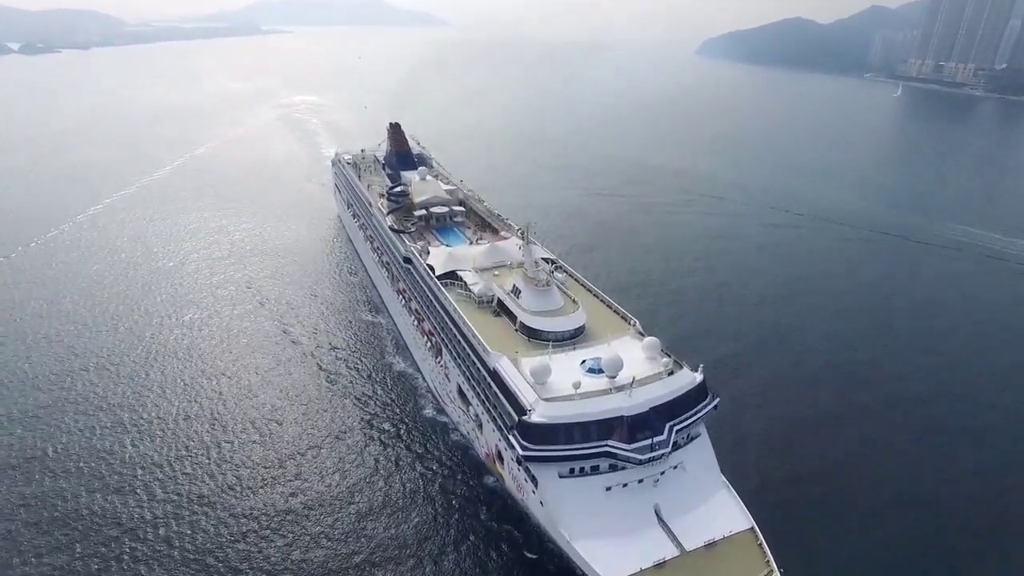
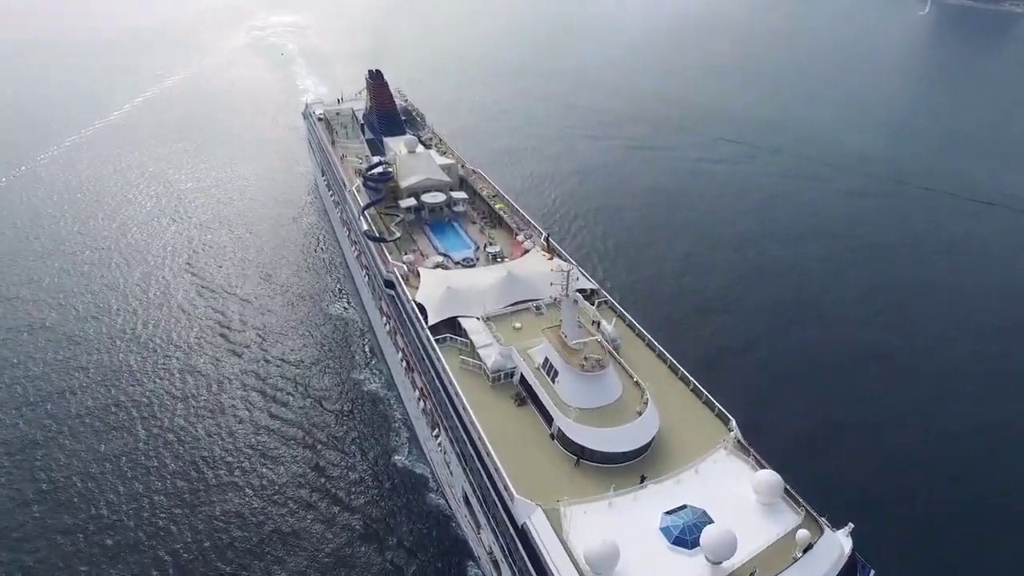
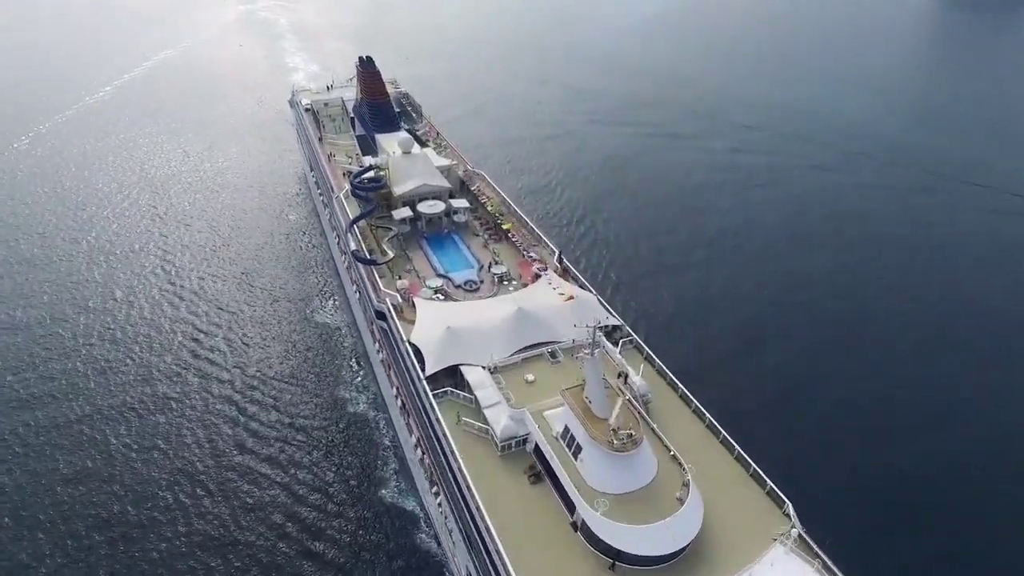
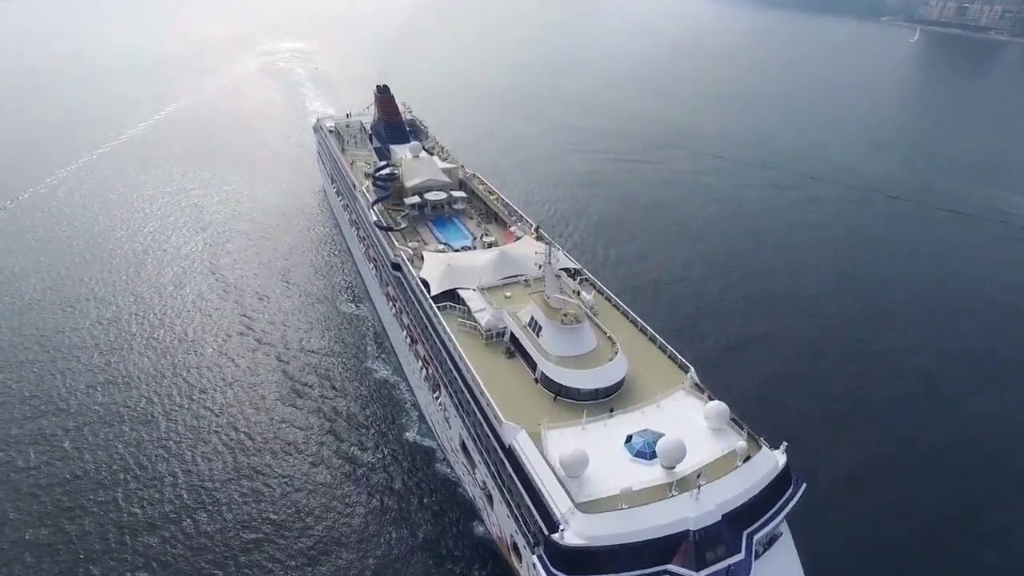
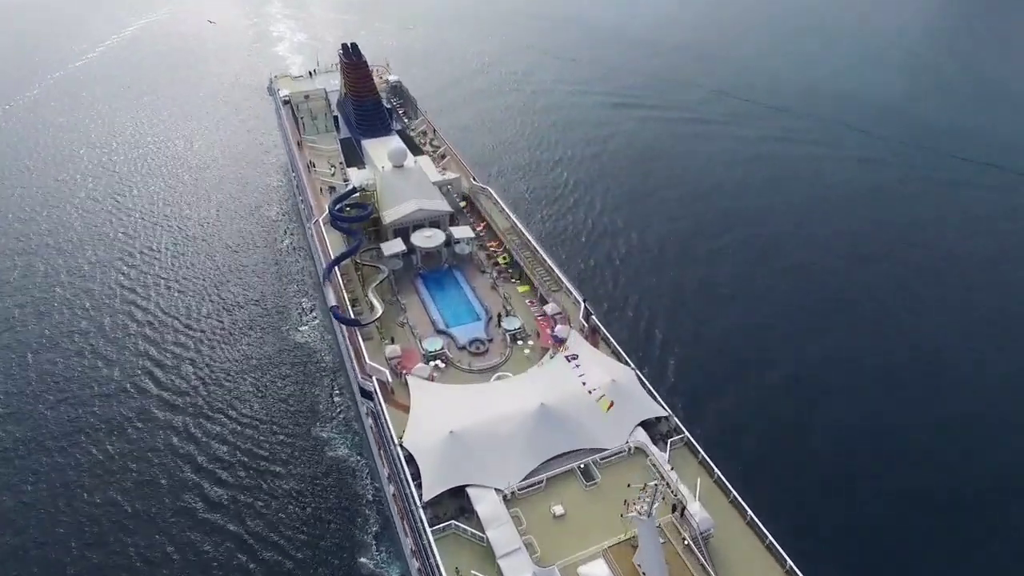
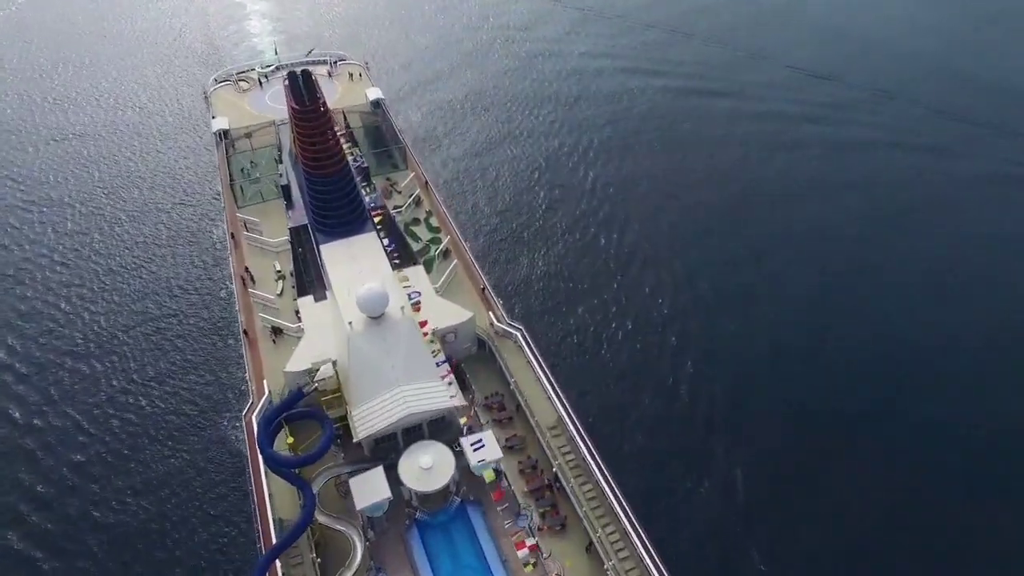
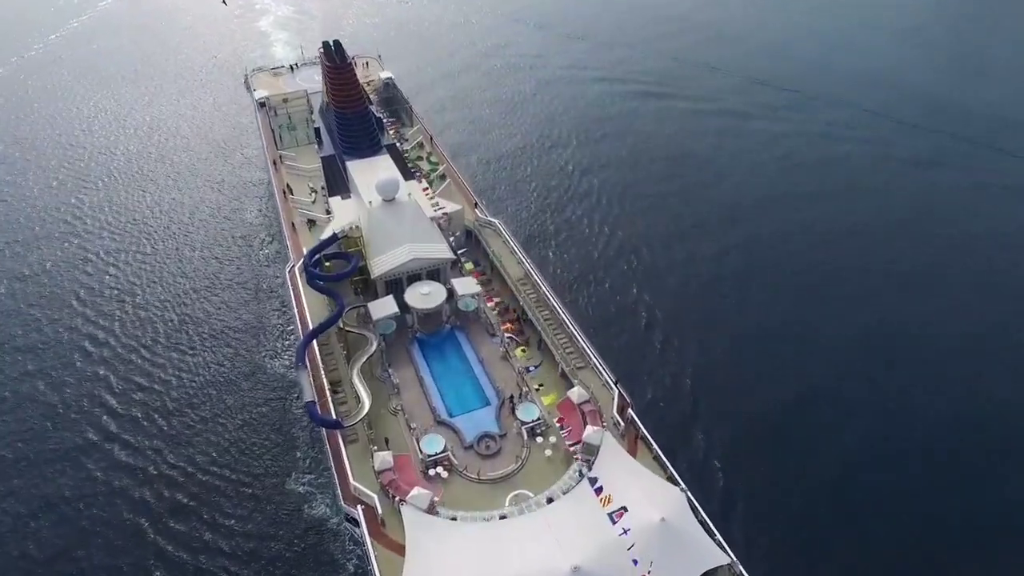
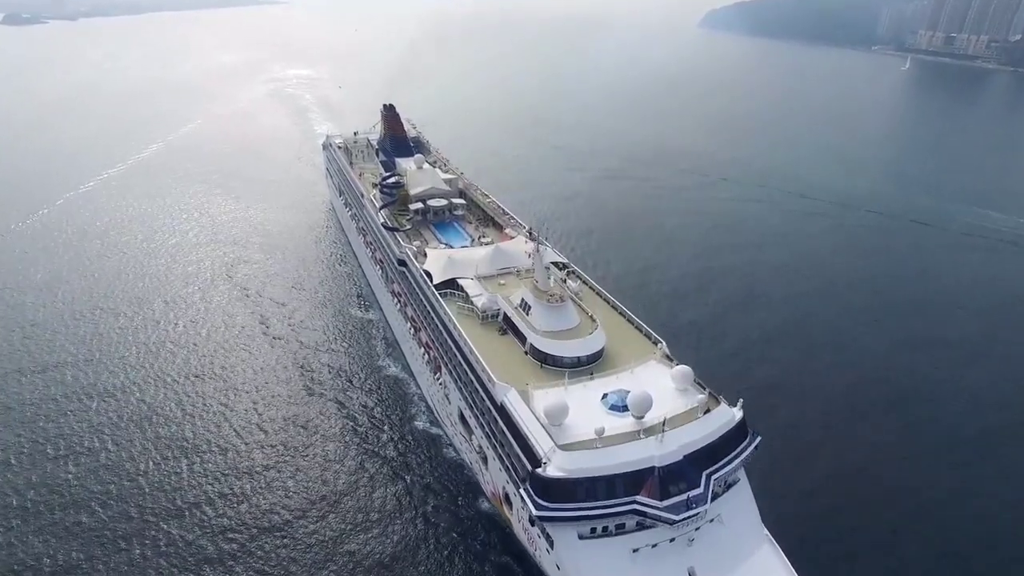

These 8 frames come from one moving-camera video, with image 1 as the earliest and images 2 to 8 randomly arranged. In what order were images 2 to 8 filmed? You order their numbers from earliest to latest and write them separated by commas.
8, 4, 2, 3, 5, 7, 6
